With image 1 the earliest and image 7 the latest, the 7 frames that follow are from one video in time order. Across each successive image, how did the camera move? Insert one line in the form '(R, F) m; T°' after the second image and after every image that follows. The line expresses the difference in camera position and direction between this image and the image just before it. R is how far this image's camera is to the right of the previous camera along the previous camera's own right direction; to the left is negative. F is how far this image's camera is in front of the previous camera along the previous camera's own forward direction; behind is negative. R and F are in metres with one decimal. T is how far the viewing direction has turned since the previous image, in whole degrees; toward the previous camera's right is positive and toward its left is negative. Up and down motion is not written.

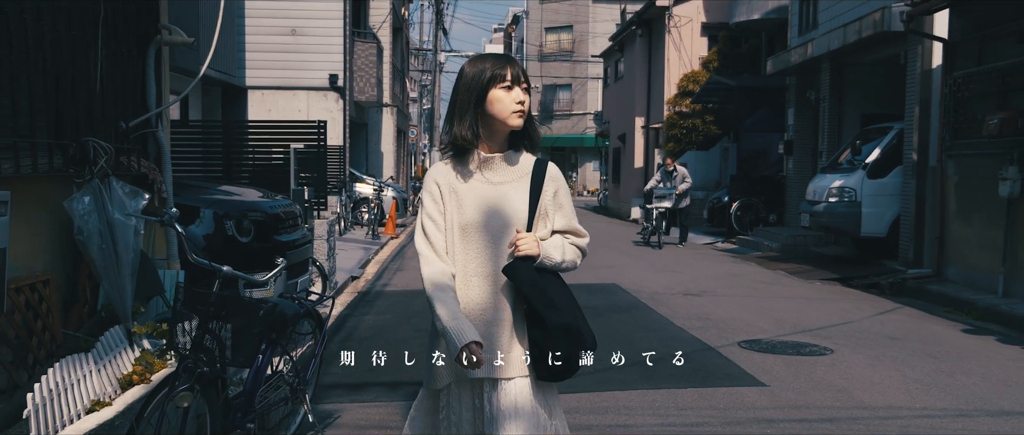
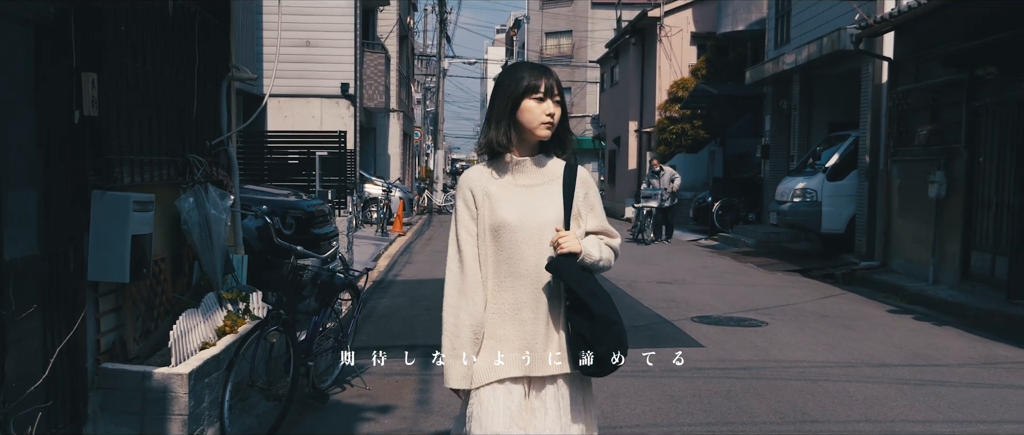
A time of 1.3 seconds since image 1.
(+0.1, -1.5) m; 0°
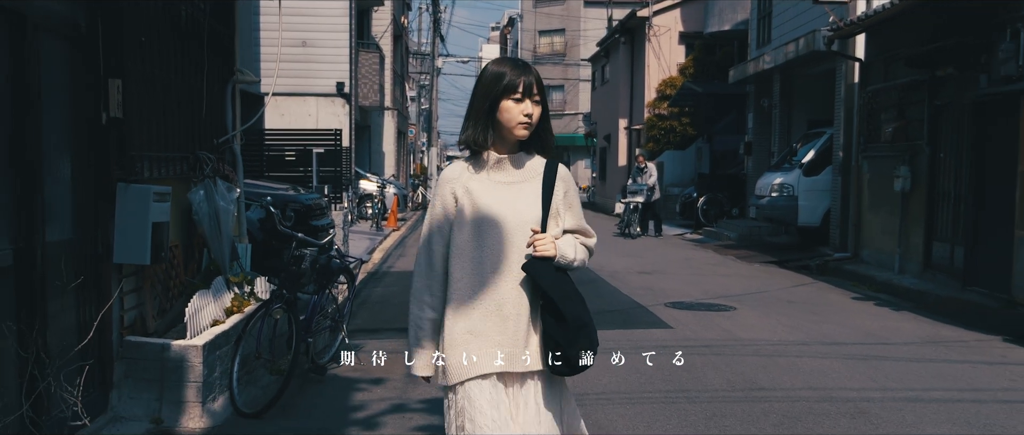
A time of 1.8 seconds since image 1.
(+0.1, -0.6) m; 0°
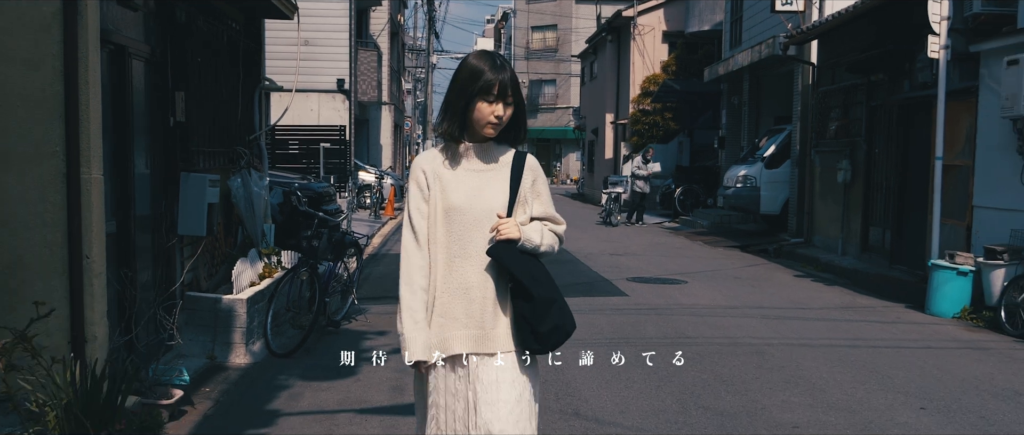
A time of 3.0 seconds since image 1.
(+0.1, -1.4) m; 0°
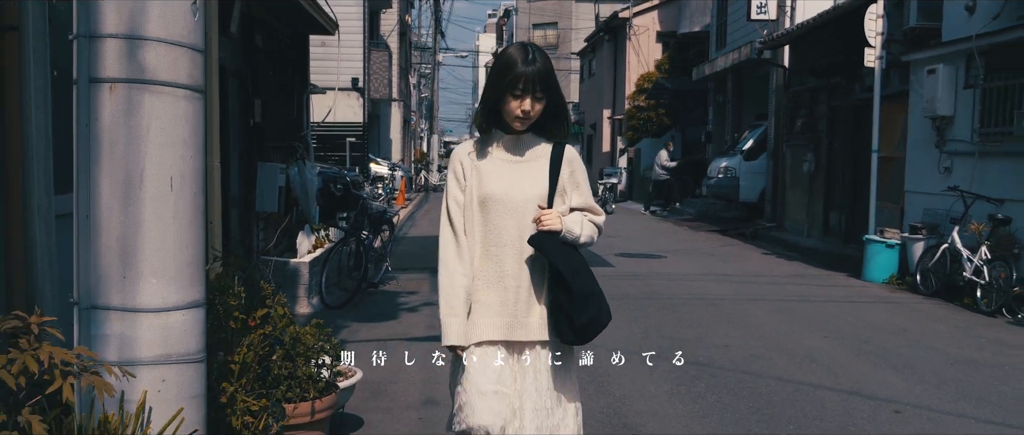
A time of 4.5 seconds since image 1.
(0.0, -1.8) m; 0°
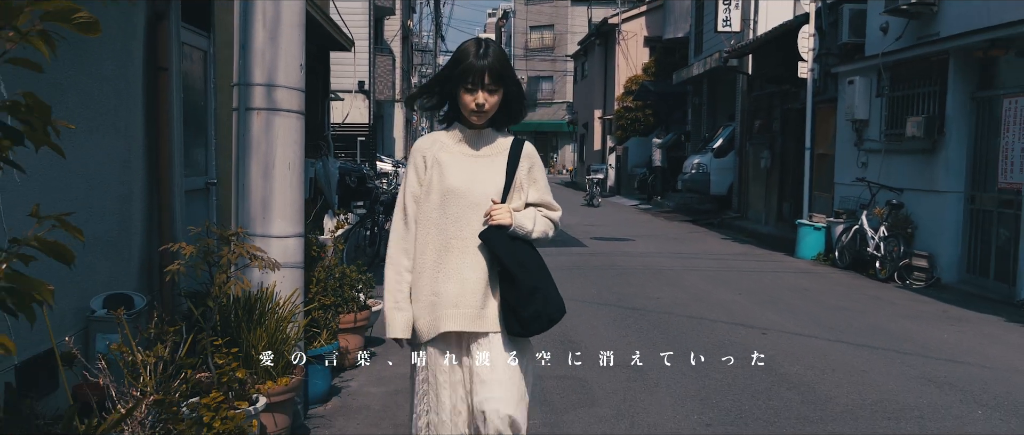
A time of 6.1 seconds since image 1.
(+0.1, -2.0) m; 0°
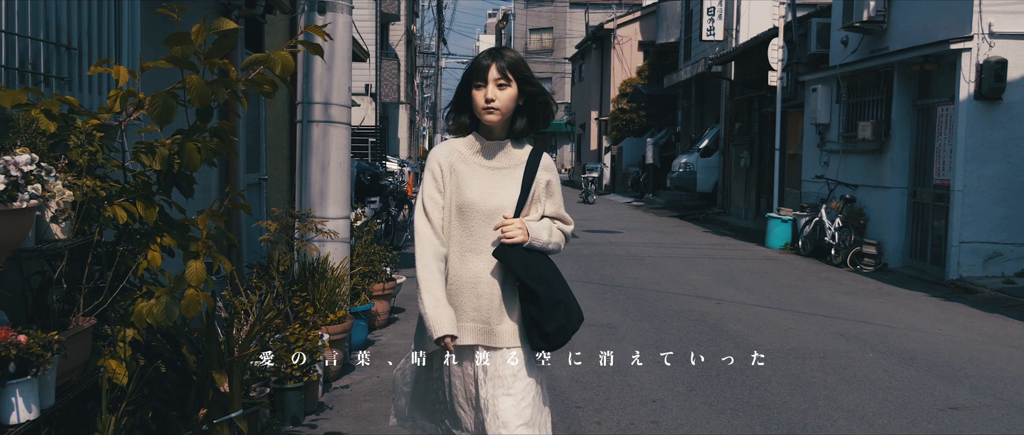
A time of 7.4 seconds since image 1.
(0.0, -1.4) m; 0°
